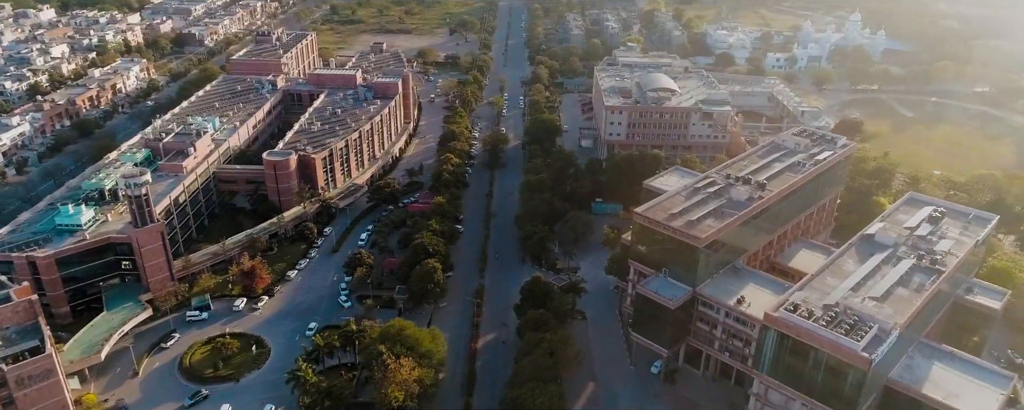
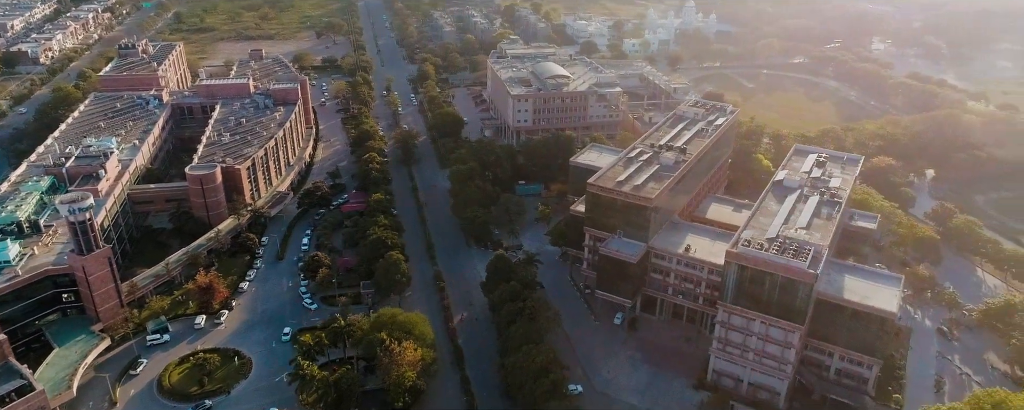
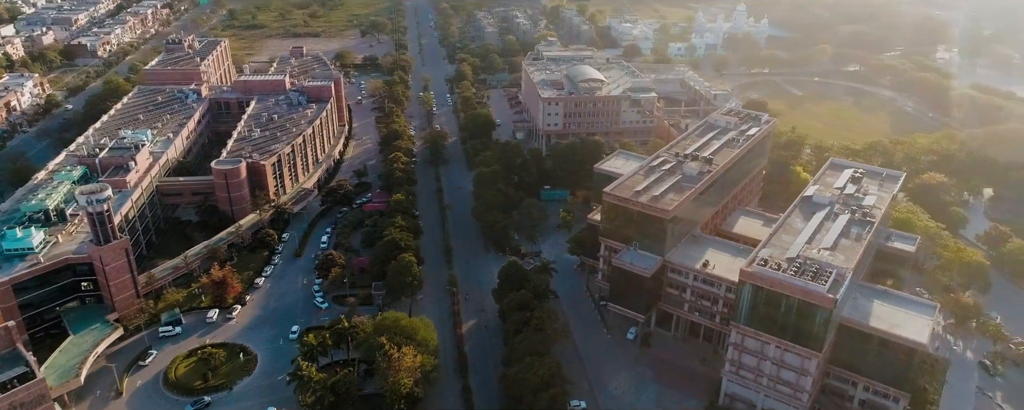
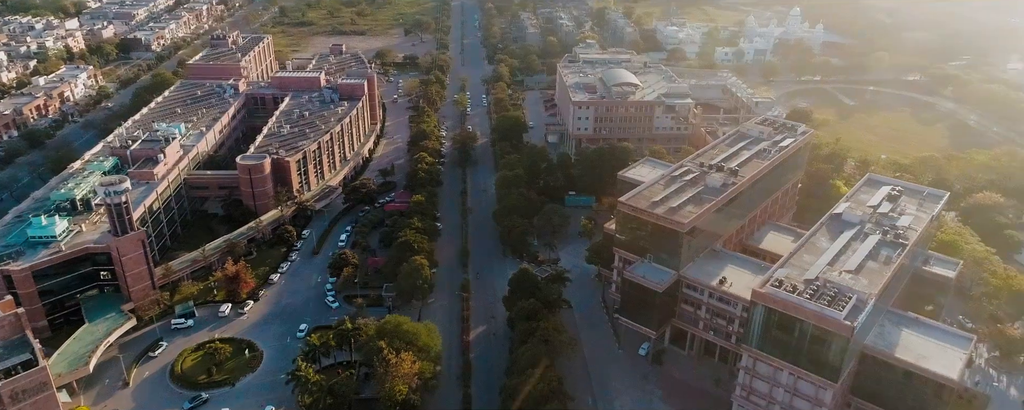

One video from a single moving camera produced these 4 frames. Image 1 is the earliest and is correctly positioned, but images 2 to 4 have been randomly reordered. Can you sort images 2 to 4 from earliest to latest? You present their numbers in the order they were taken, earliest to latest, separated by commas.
4, 3, 2
